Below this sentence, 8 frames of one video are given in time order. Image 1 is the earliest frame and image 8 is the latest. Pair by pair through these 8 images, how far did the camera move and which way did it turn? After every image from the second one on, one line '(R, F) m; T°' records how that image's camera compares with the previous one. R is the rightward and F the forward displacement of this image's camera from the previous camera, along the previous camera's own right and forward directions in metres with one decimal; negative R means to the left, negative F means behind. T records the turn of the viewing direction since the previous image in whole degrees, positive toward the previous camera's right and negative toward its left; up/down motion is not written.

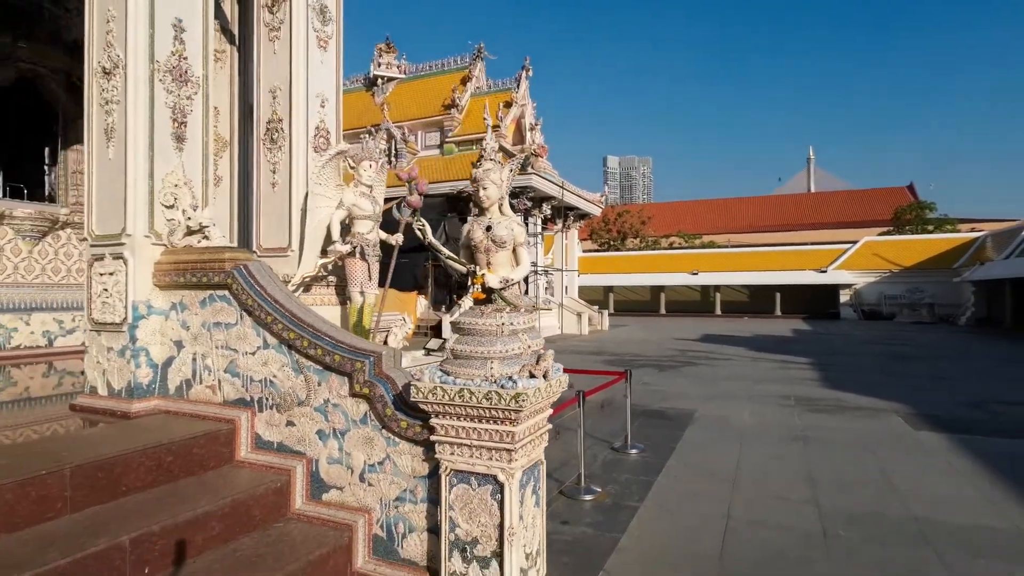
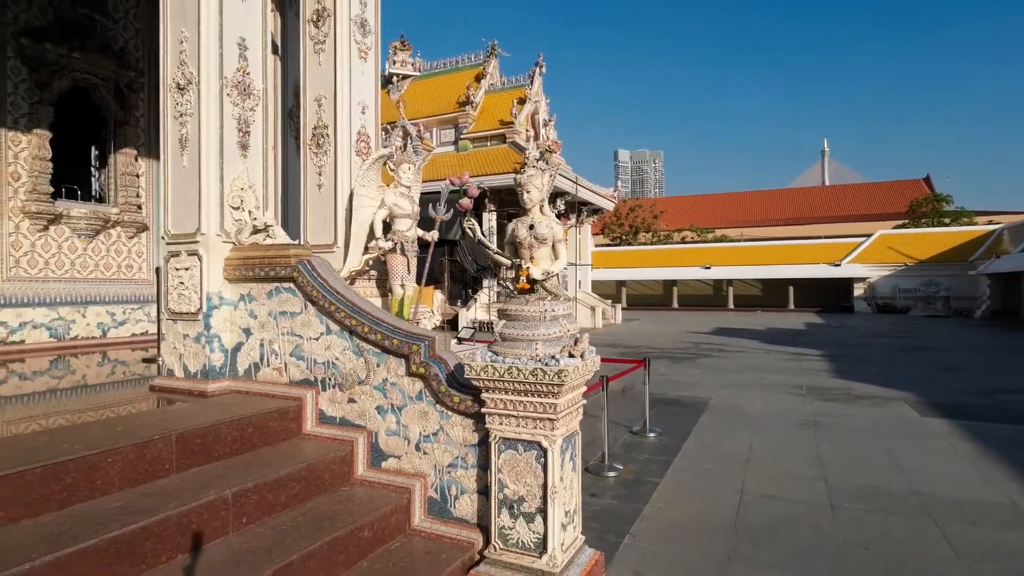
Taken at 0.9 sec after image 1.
(-0.1, -0.4) m; -1°
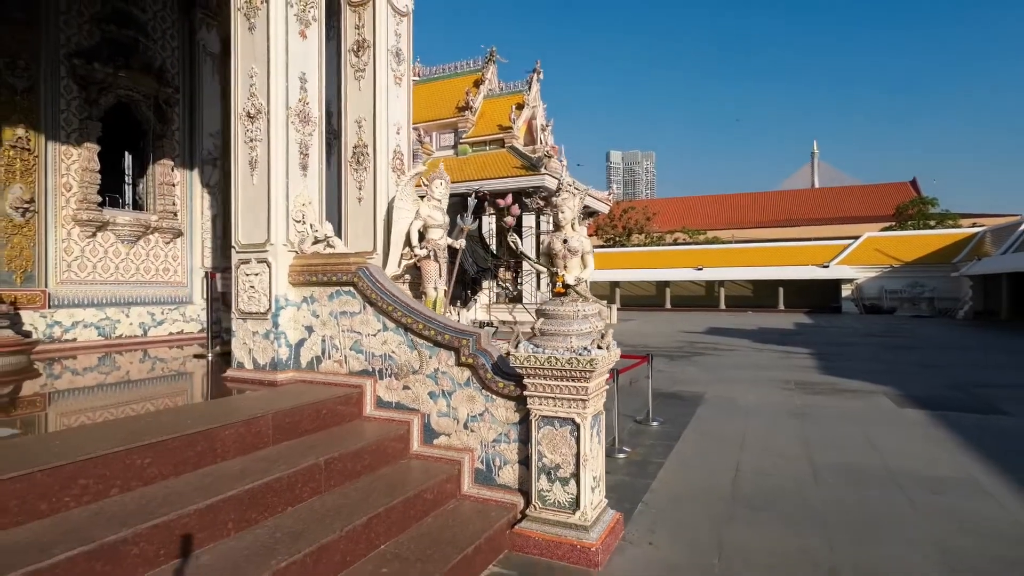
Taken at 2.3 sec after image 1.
(-0.3, -0.6) m; +1°
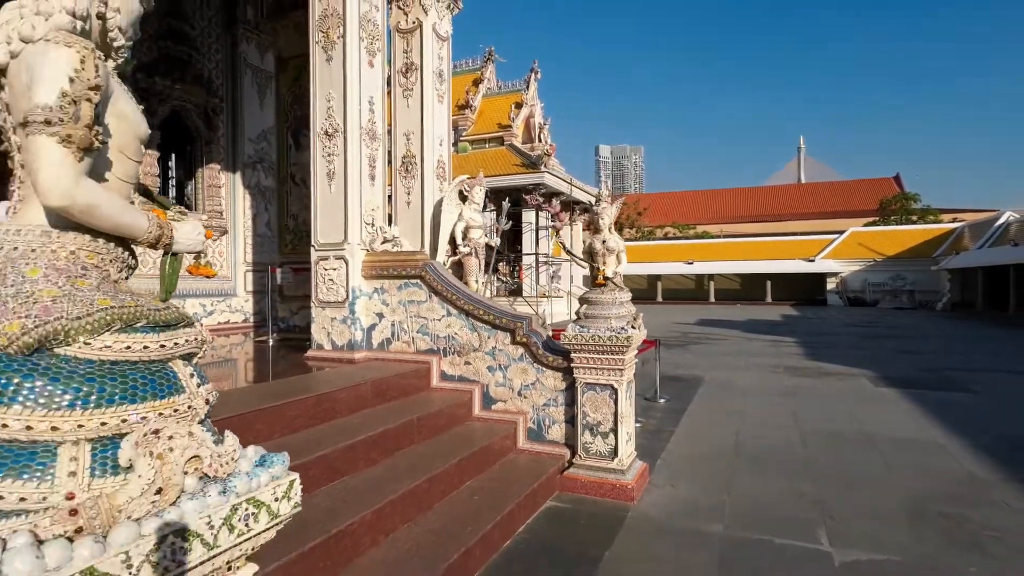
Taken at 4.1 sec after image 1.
(-0.4, -0.8) m; +1°
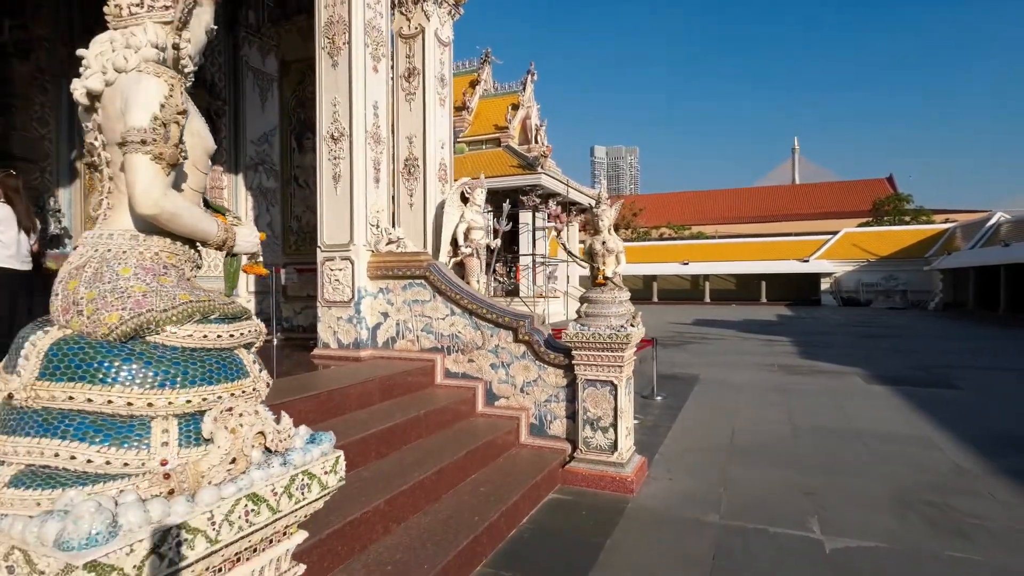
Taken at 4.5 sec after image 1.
(-0.1, -0.1) m; 0°
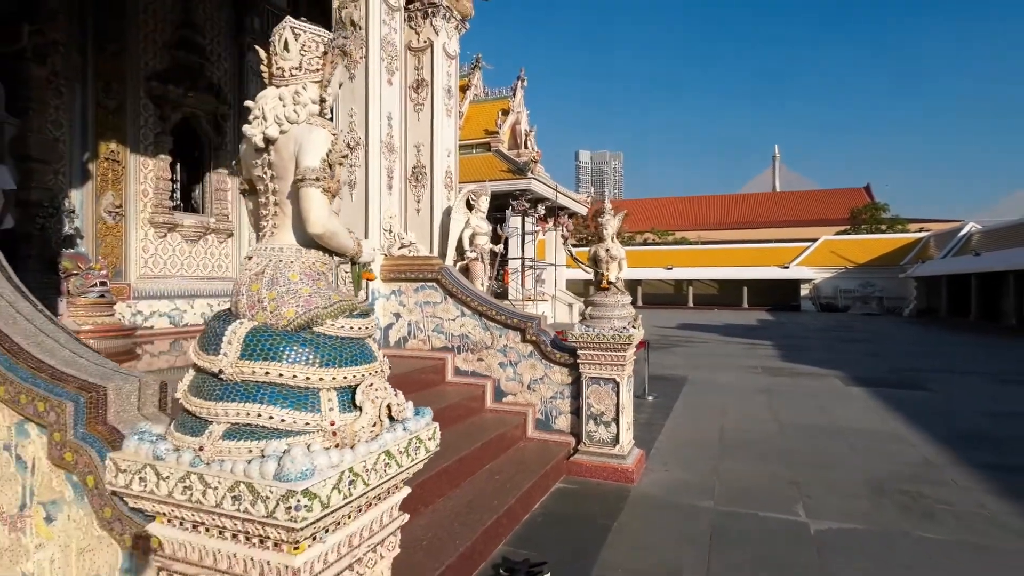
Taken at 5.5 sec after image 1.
(-0.2, -0.3) m; +2°
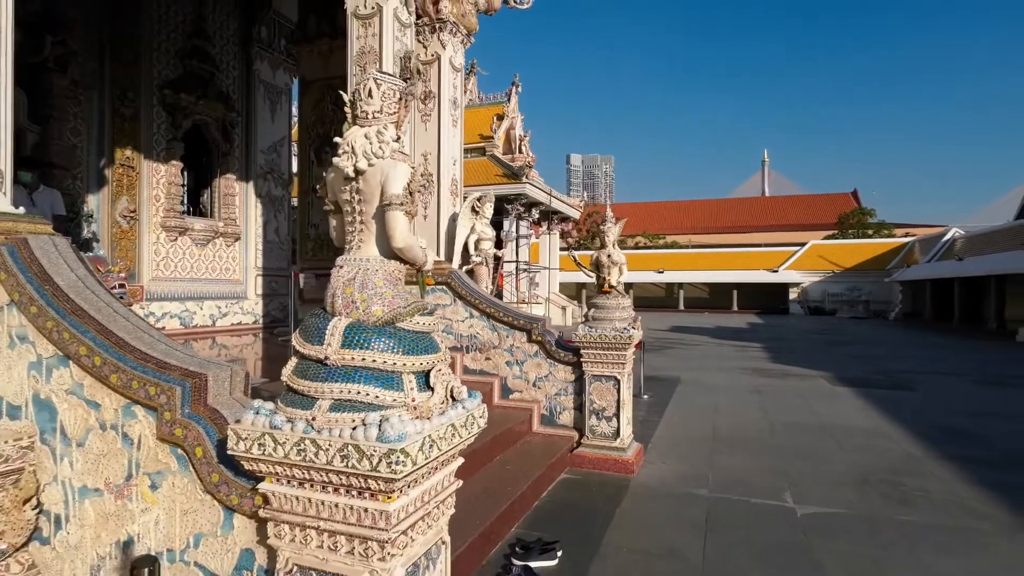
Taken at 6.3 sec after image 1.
(-0.1, -0.3) m; +1°
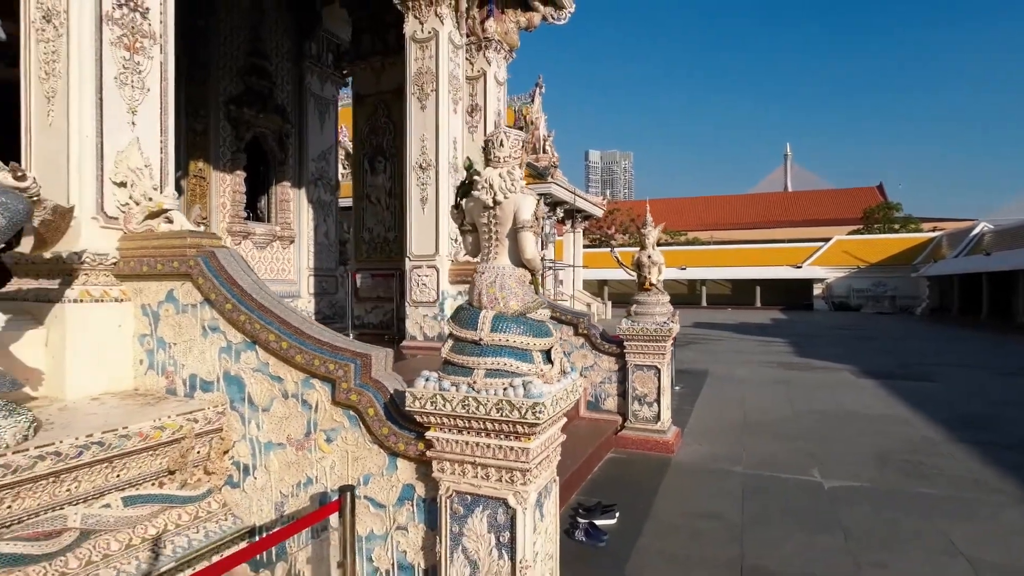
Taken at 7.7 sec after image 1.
(-0.3, -0.6) m; -2°
